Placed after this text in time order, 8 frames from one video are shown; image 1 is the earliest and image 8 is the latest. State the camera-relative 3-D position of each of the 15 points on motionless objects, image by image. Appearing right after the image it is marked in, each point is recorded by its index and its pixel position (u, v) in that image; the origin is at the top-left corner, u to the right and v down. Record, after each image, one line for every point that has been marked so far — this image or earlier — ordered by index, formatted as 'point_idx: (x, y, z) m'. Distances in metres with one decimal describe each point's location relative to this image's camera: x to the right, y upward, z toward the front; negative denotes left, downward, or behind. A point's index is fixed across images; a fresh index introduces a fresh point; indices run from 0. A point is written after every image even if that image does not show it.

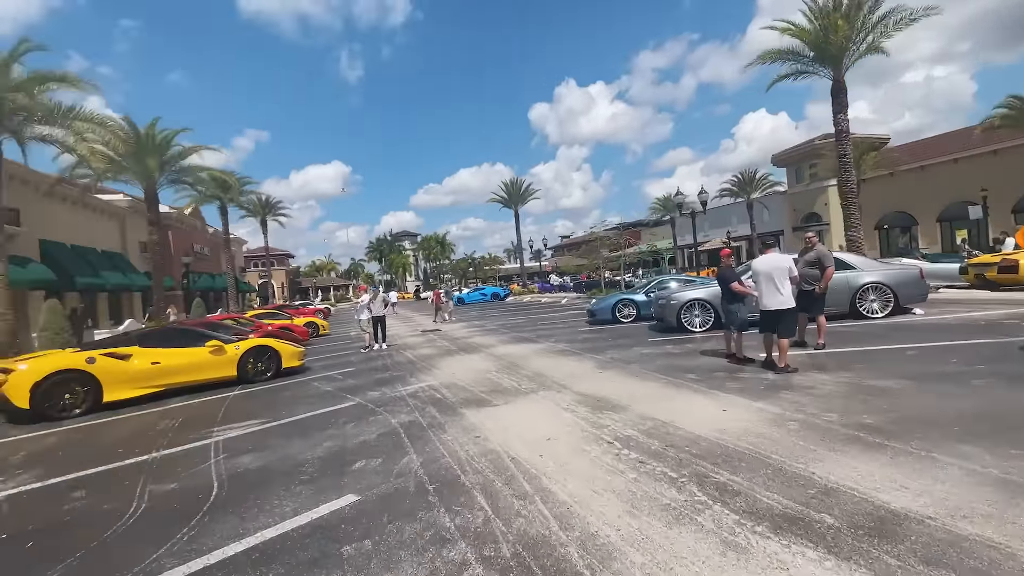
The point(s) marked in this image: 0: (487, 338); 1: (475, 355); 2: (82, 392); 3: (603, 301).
0: (-0.8, -1.7, +15.9) m
1: (-1.0, -1.8, +12.4) m
2: (-7.6, -1.8, +8.3) m
3: (+3.4, -0.5, +17.2) m
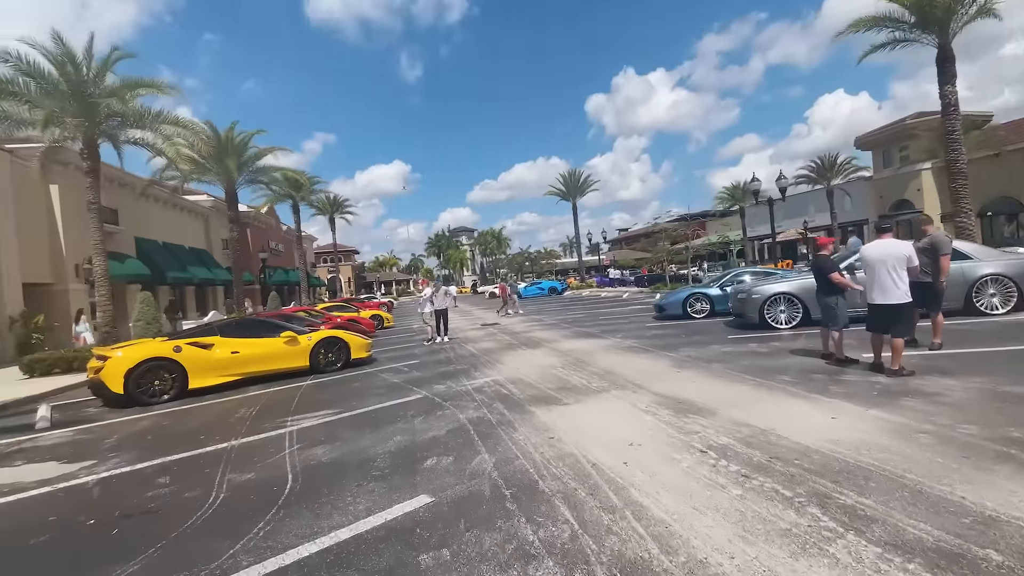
0: (+1.3, -1.5, +15.5) m
1: (+0.7, -1.6, +12.1) m
2: (-6.4, -1.7, +8.7) m
3: (+5.6, -0.3, +16.2) m
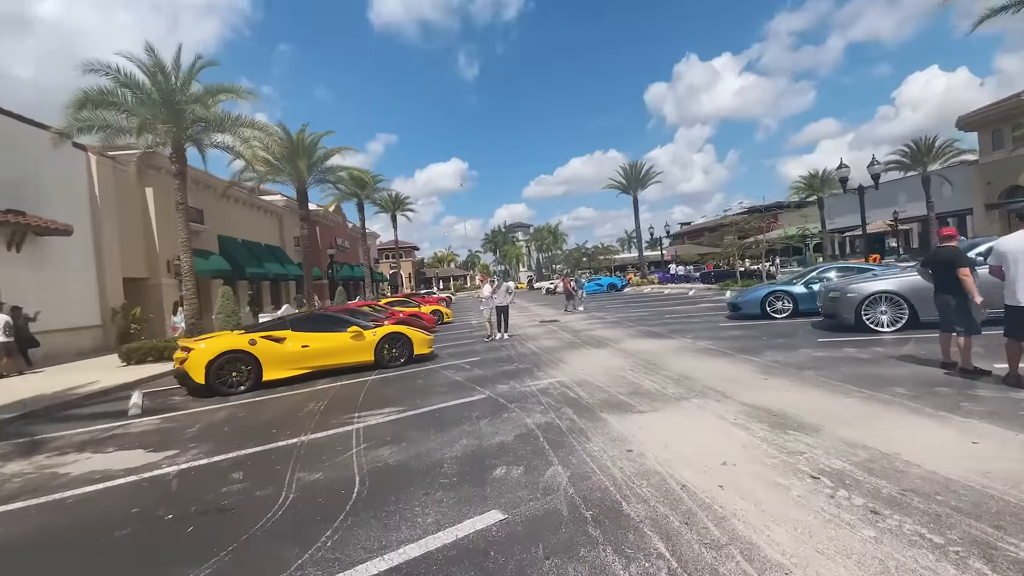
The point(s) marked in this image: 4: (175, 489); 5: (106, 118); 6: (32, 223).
0: (+3.3, -1.4, +14.8) m
1: (+2.3, -1.5, +11.5) m
2: (-5.1, -1.6, +9.1) m
3: (+7.7, -0.2, +15.1) m
4: (-3.3, -2.0, +4.5) m
5: (-12.4, +5.2, +14.0) m
6: (-15.3, +2.1, +14.8) m
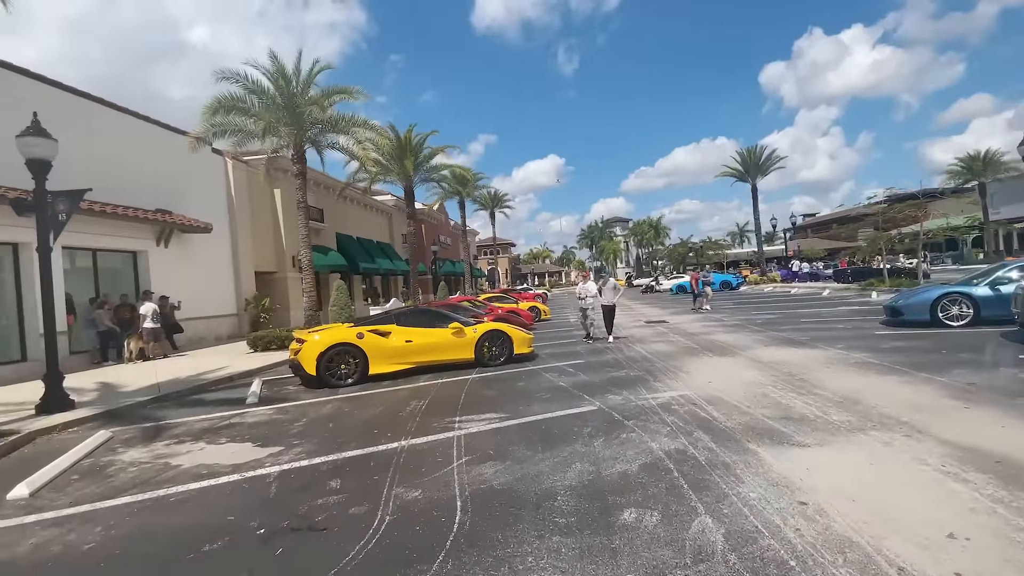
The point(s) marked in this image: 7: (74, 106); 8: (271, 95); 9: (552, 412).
0: (+6.3, -1.4, +13.1) m
1: (+4.7, -1.5, +10.0) m
2: (-3.1, -1.5, +9.1) m
3: (+10.7, -0.2, +12.4) m
4: (-2.2, -1.9, +4.3) m
5: (-9.1, +5.5, +15.3) m
6: (-11.8, +2.4, +16.7) m
7: (-13.6, +5.7, +14.7) m
8: (-7.7, +6.1, +14.9) m
9: (+0.5, -1.7, +6.5) m
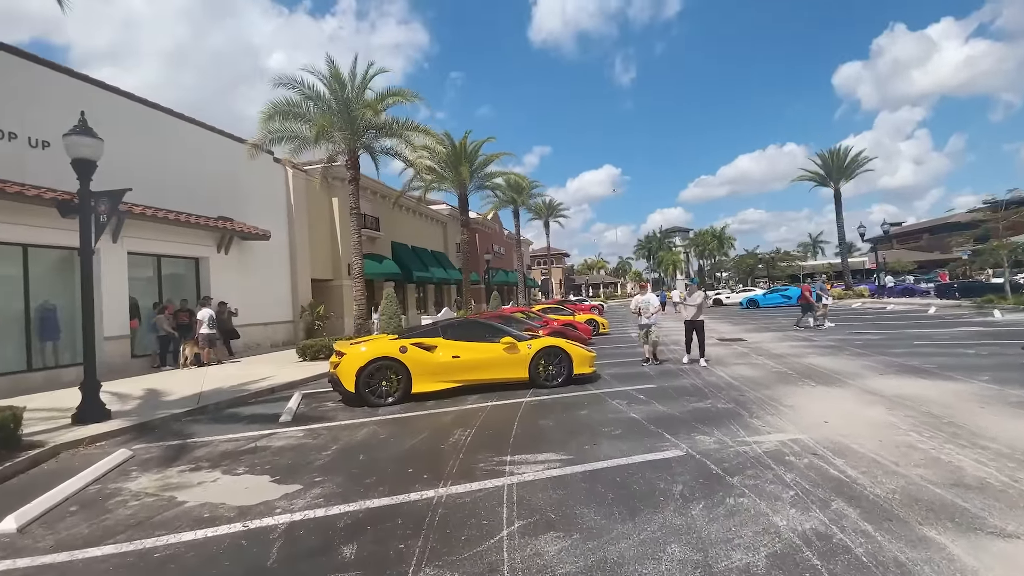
0: (+7.7, -1.7, +11.1) m
1: (+5.7, -1.8, +8.2) m
2: (-2.1, -1.6, +8.2) m
3: (+12.0, -0.6, +9.9) m
4: (-1.7, -1.9, +3.3) m
5: (-7.2, +5.2, +15.3) m
6: (-9.8, +2.1, +16.8) m
7: (-11.8, +5.5, +15.1) m
8: (-5.9, +5.9, +14.7) m
9: (+1.3, -1.9, +5.2) m
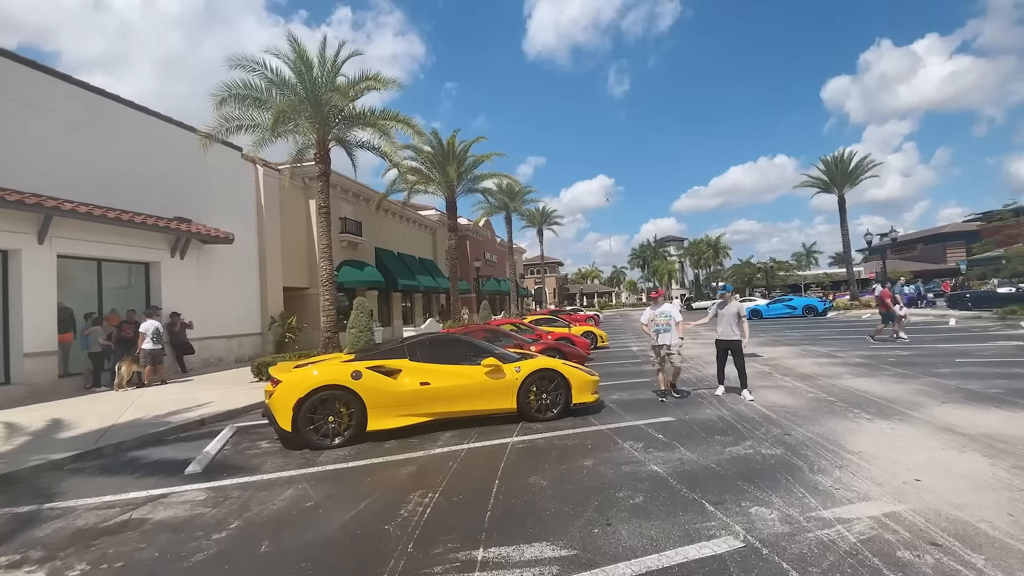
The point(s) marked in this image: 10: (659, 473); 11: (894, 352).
0: (+7.4, -1.9, +9.5) m
1: (+5.5, -1.9, +6.6) m
2: (-2.3, -1.7, +6.5) m
3: (+11.8, -0.8, +8.4) m
4: (-1.9, -2.0, +1.6) m
5: (-7.5, +5.0, +13.6) m
6: (-10.2, +1.8, +15.0) m
7: (-12.1, +5.3, +13.4) m
8: (-6.2, +5.7, +13.0) m
9: (+1.1, -2.0, +3.5) m
10: (+1.5, -2.0, +5.0) m
11: (+10.8, -1.8, +13.1) m
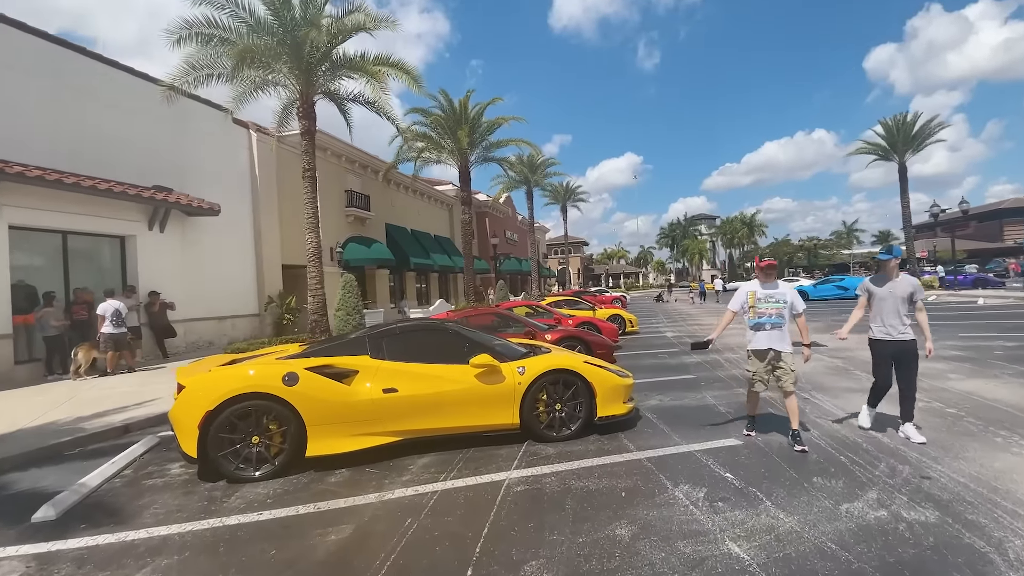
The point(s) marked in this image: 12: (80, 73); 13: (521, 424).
0: (+7.6, -1.5, +7.1) m
1: (+5.5, -1.6, +4.3) m
2: (-2.3, -1.4, +4.6) m
3: (+11.8, -0.5, +5.8) m
4: (-2.2, -1.9, -0.3) m
5: (-7.1, +5.6, +11.7) m
6: (-9.7, +2.5, +13.5) m
7: (-11.7, +5.9, +11.7) m
8: (-5.8, +6.2, +11.1) m
9: (+0.9, -1.8, +1.5) m
10: (+1.4, -1.7, +2.9) m
11: (+11.1, -1.2, +10.6) m
12: (-11.5, +5.7, +12.4) m
13: (+0.1, -1.5, +5.2) m
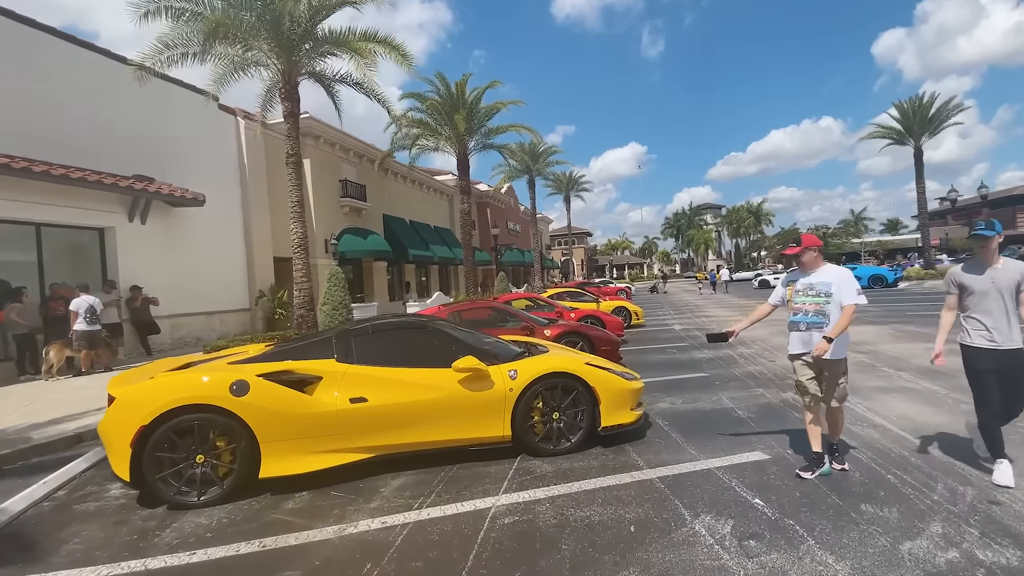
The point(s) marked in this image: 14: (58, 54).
0: (+7.5, -1.3, +6.4) m
1: (+5.4, -1.5, +3.6) m
2: (-2.4, -1.4, +4.0) m
3: (+11.7, -0.3, +5.0) m
4: (-2.3, -1.9, -0.9) m
5: (-7.2, +5.7, +11.0) m
6: (-9.8, +2.7, +12.8) m
7: (-11.8, +6.0, +11.0) m
8: (-5.9, +6.4, +10.3) m
9: (+0.8, -1.7, +0.8) m
10: (+1.3, -1.7, +2.2) m
11: (+11.0, -1.0, +9.8) m
12: (-11.6, +5.9, +11.7) m
13: (0.0, -1.4, +4.5) m
14: (-11.6, +6.0, +11.8) m
